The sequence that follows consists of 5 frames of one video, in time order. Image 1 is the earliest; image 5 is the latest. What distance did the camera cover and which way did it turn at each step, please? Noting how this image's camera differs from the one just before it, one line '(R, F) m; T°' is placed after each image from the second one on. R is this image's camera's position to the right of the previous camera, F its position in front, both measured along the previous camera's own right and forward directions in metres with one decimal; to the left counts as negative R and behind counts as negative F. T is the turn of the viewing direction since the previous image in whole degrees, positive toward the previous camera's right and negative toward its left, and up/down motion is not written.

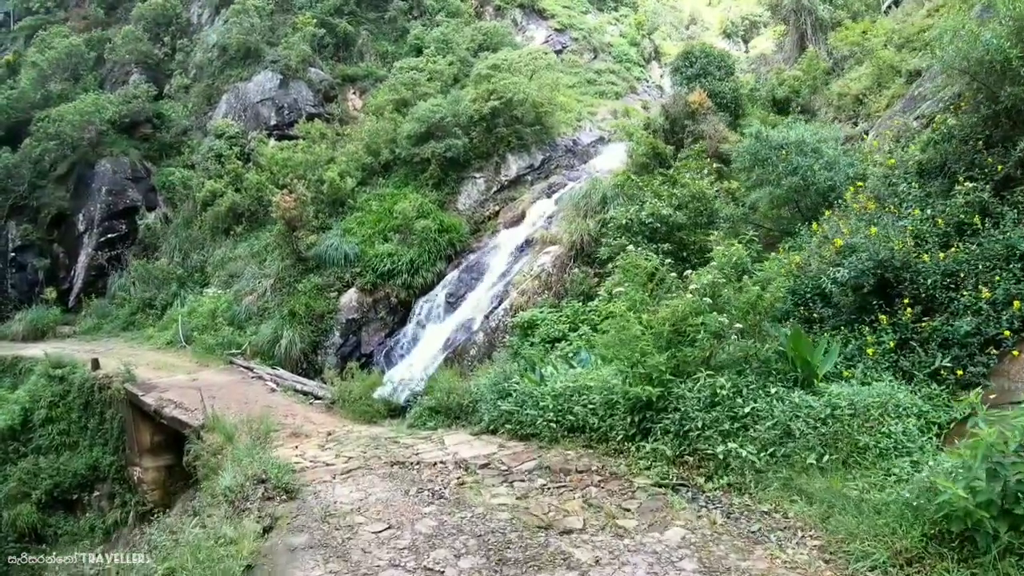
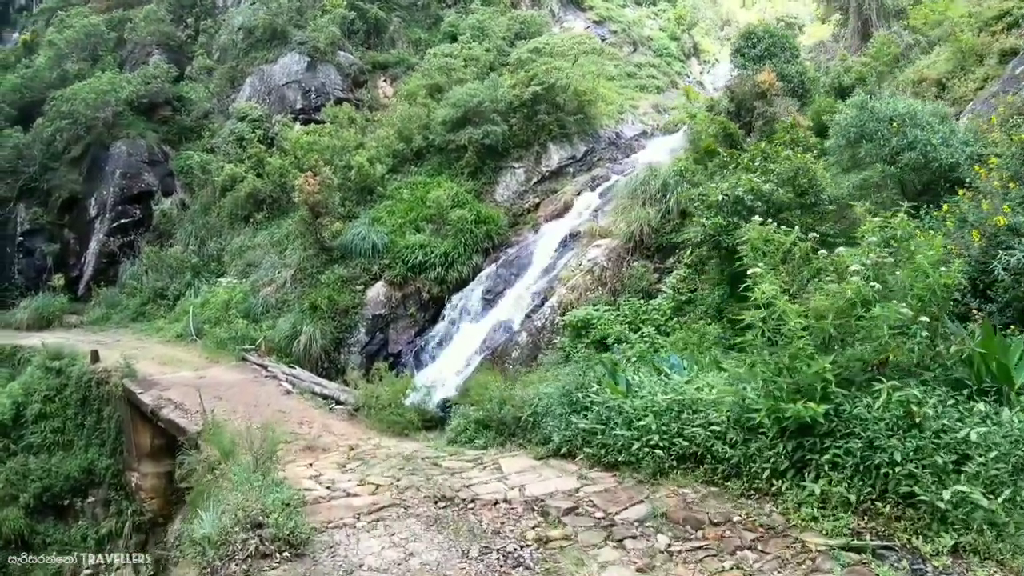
(-0.2, +1.1) m; -1°
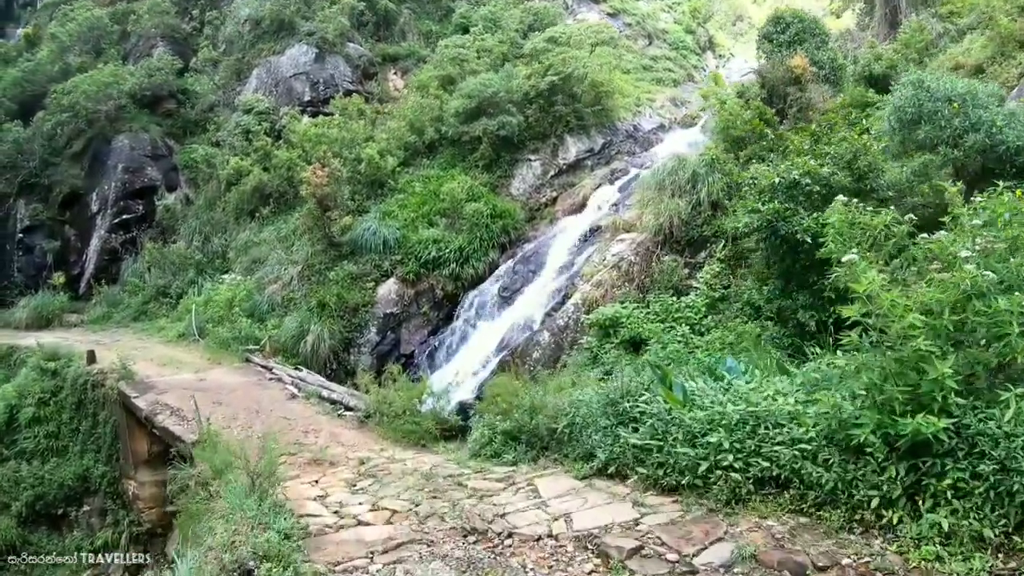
(-0.1, +0.6) m; -1°
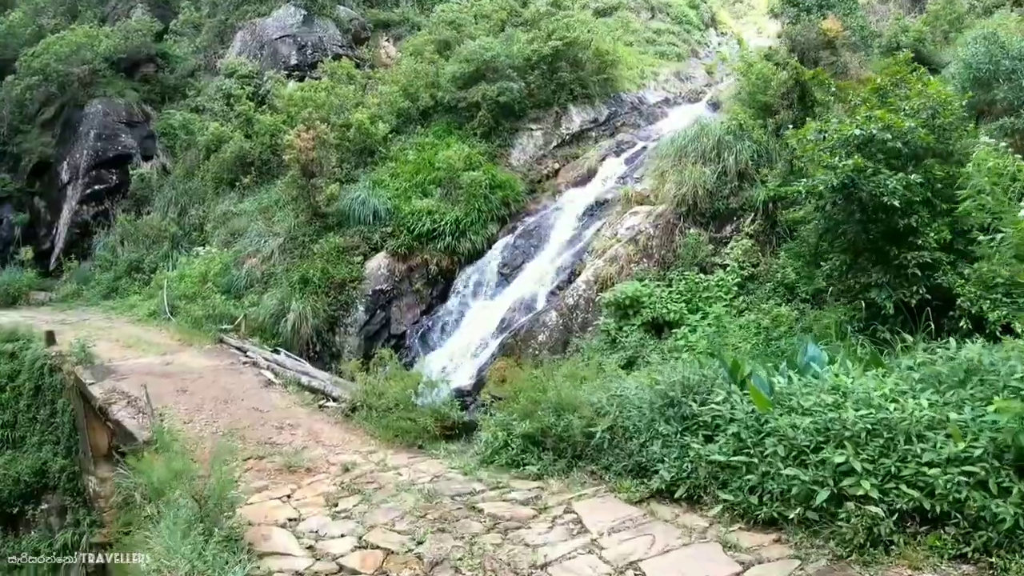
(-0.1, +0.9) m; +1°
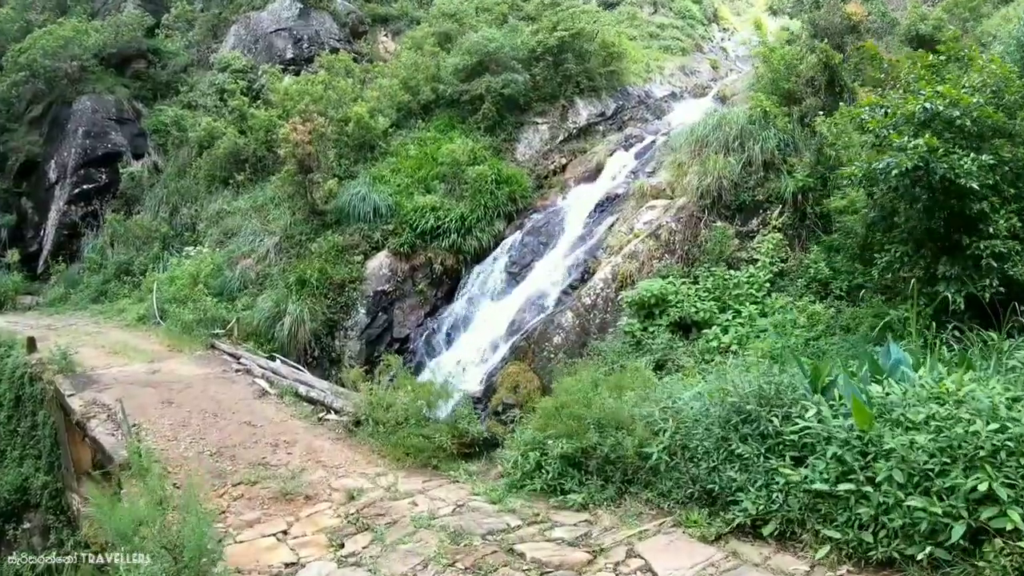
(-0.1, +0.5) m; 0°
